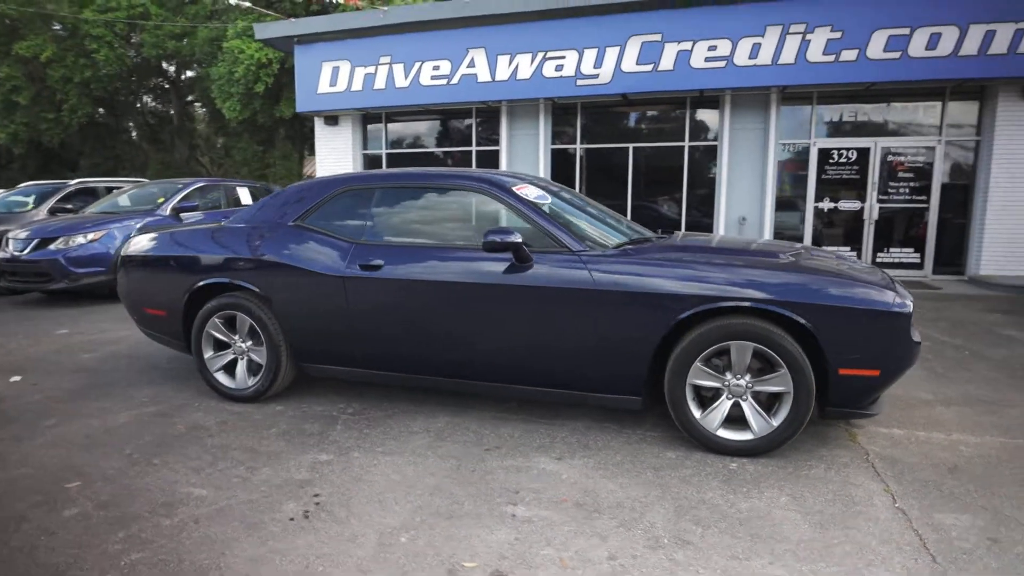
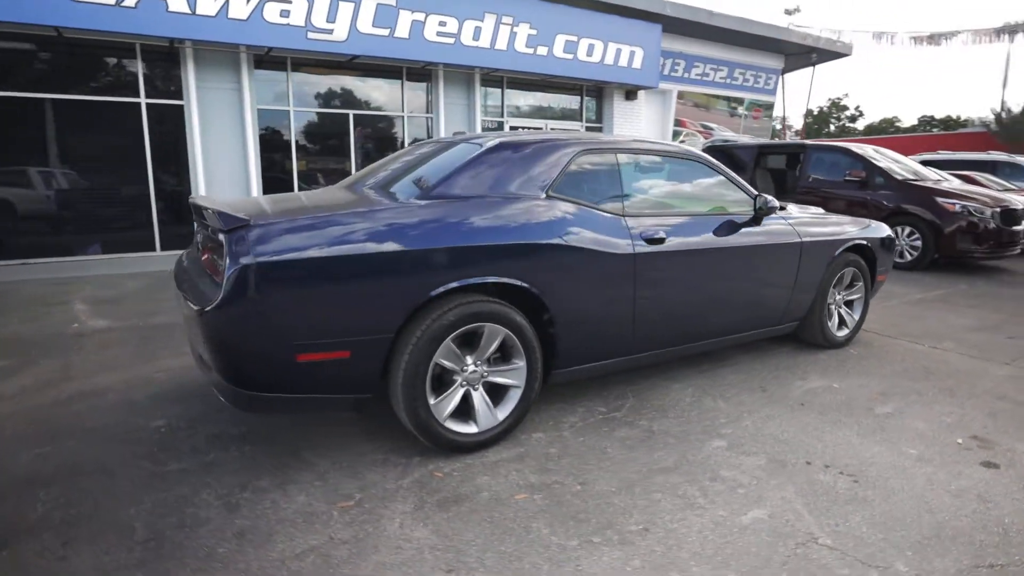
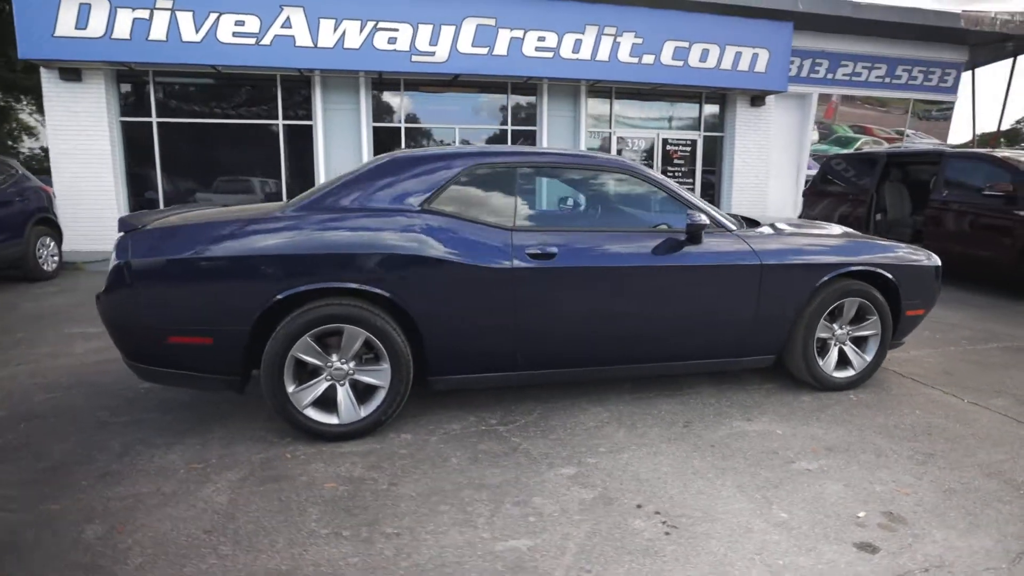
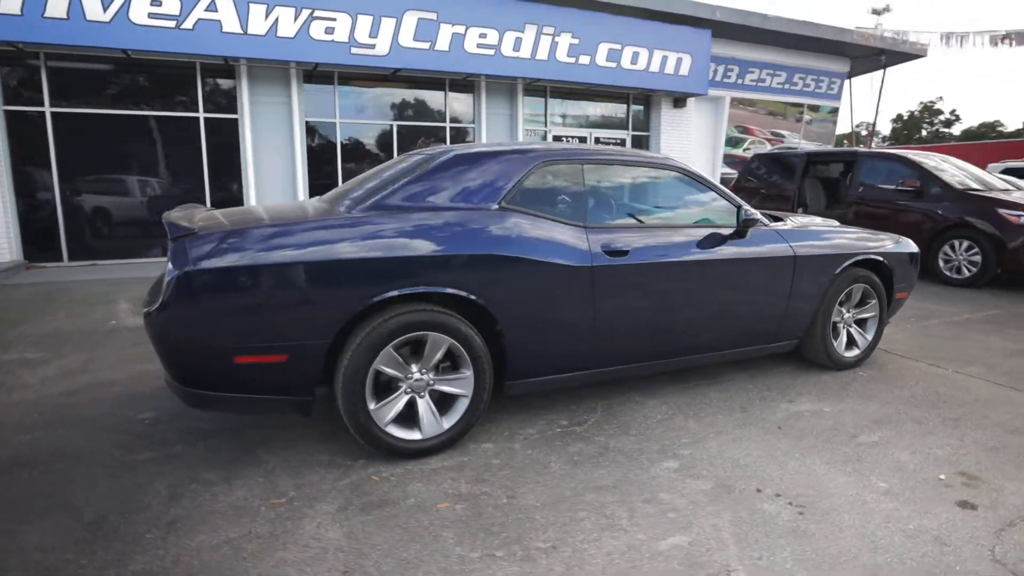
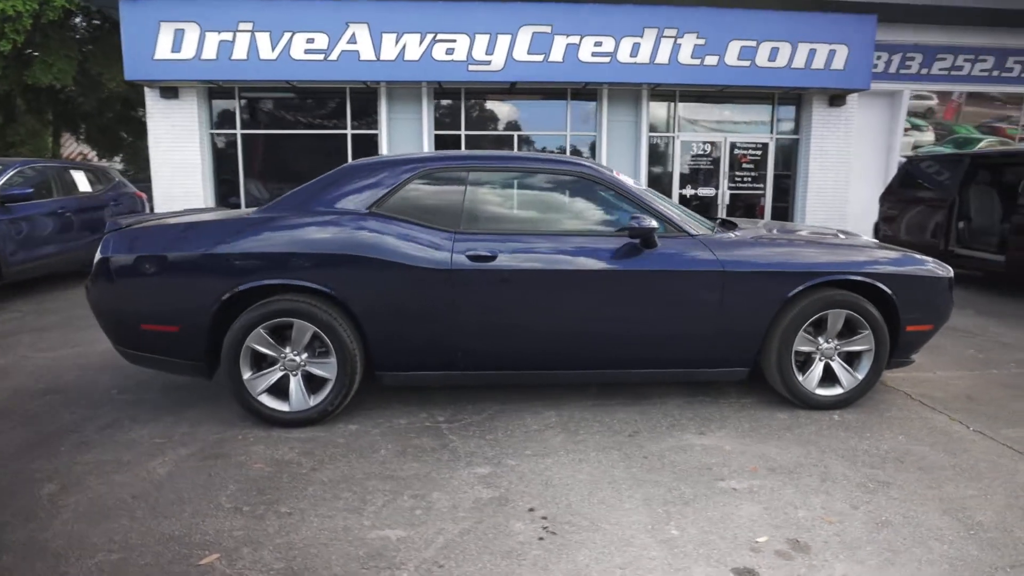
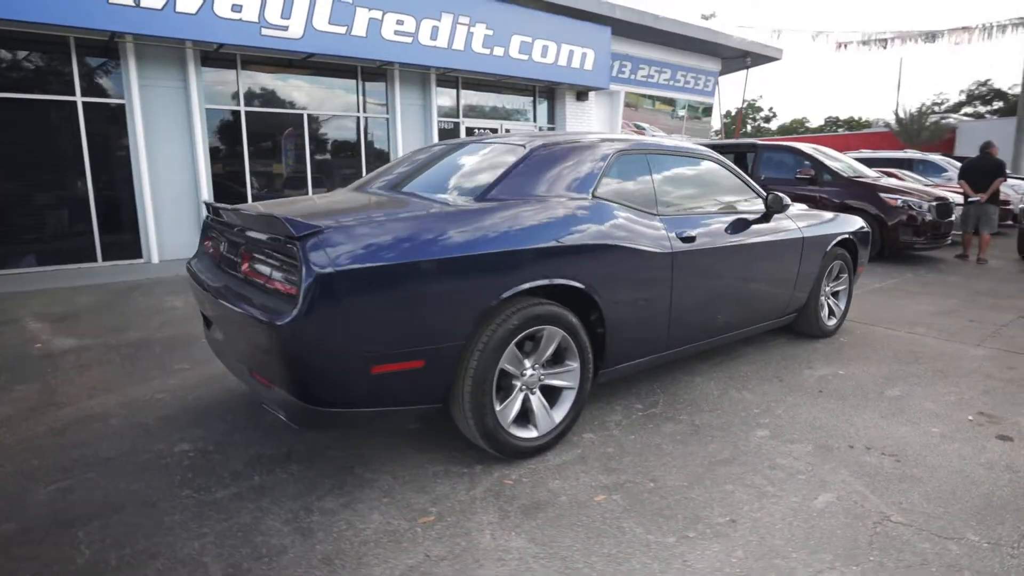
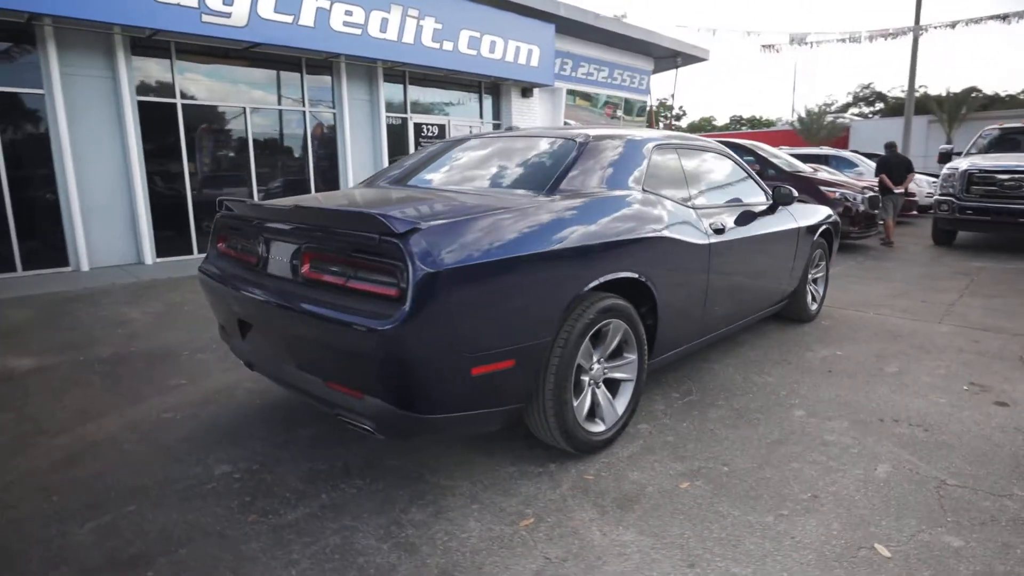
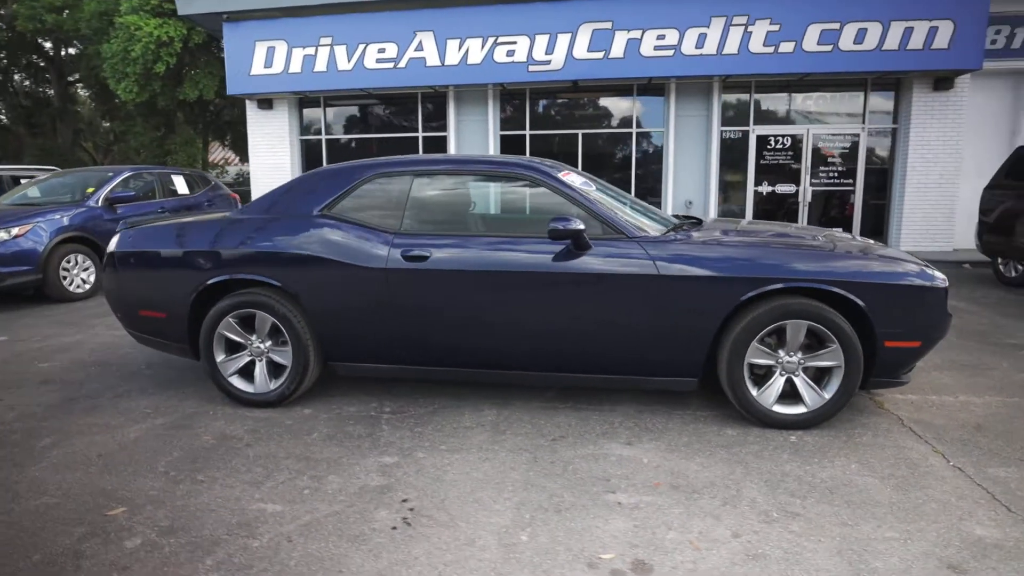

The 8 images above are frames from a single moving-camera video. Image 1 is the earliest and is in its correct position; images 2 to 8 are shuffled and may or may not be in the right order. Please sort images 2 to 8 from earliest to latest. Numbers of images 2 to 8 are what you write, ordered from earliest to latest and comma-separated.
8, 5, 3, 4, 2, 6, 7
